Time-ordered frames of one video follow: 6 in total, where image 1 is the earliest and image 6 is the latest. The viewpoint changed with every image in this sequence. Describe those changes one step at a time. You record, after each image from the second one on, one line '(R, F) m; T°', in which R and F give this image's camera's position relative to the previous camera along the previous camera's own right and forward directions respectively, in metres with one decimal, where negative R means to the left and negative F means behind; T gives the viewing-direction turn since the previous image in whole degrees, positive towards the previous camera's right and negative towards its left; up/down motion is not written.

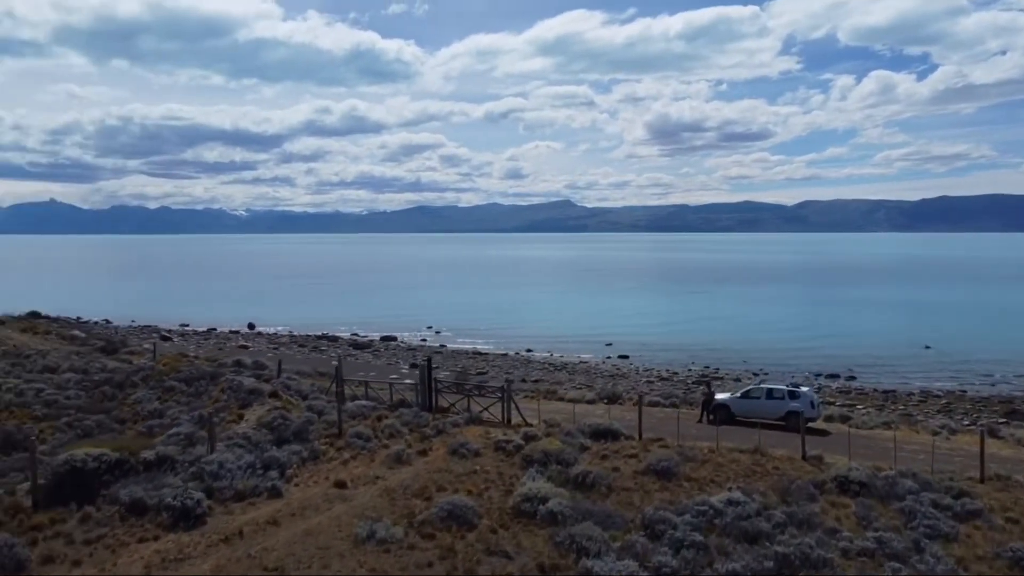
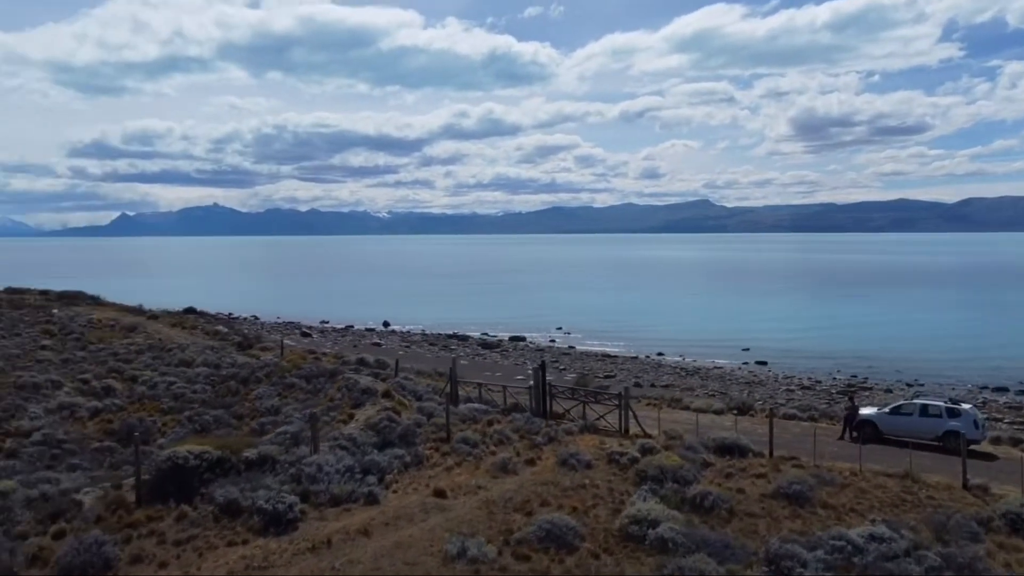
(+0.3, +0.9) m; -9°
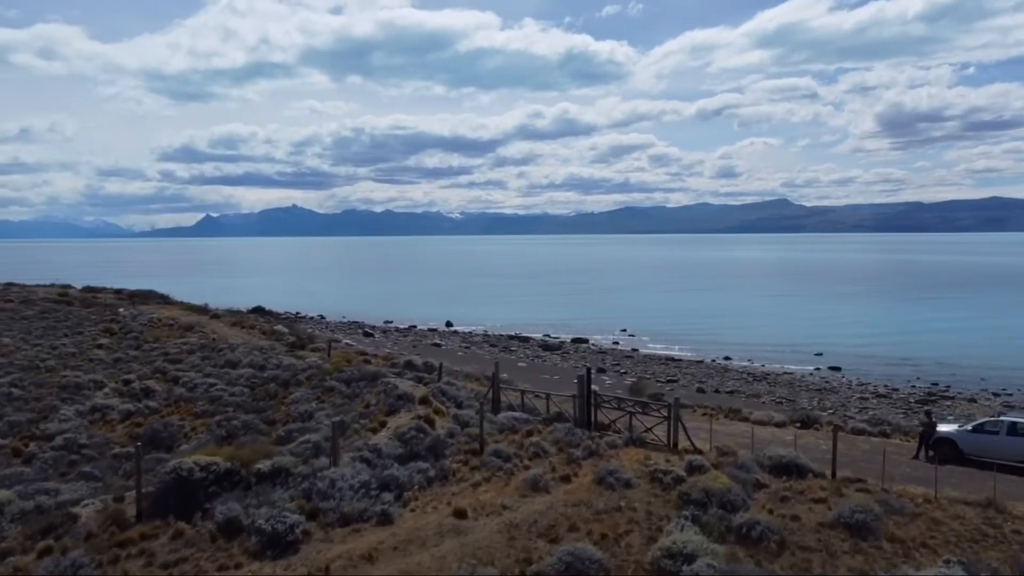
(+0.6, +1.0) m; -5°
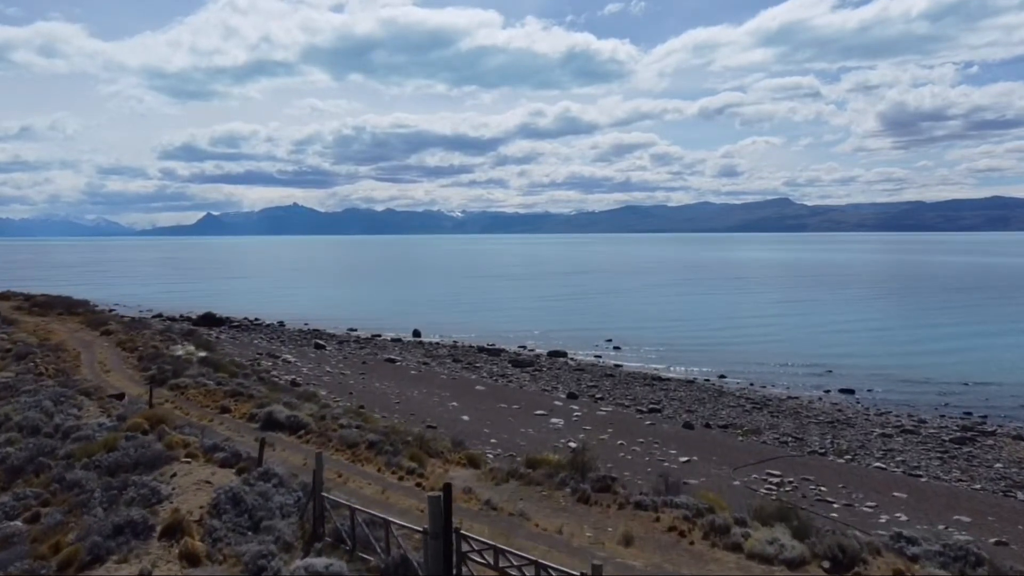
(+2.1, +7.1) m; 0°
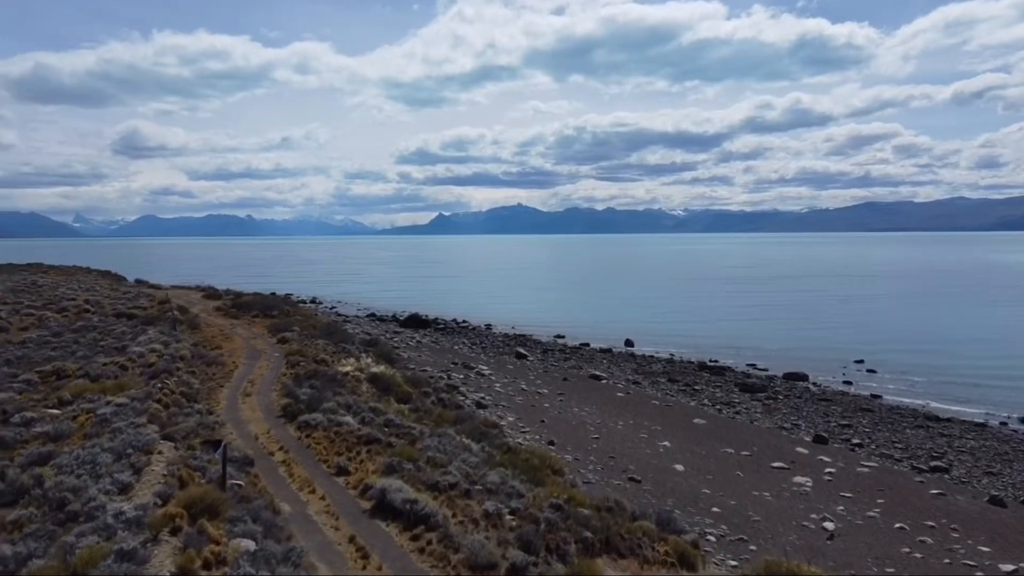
(-0.2, +6.4) m; -15°
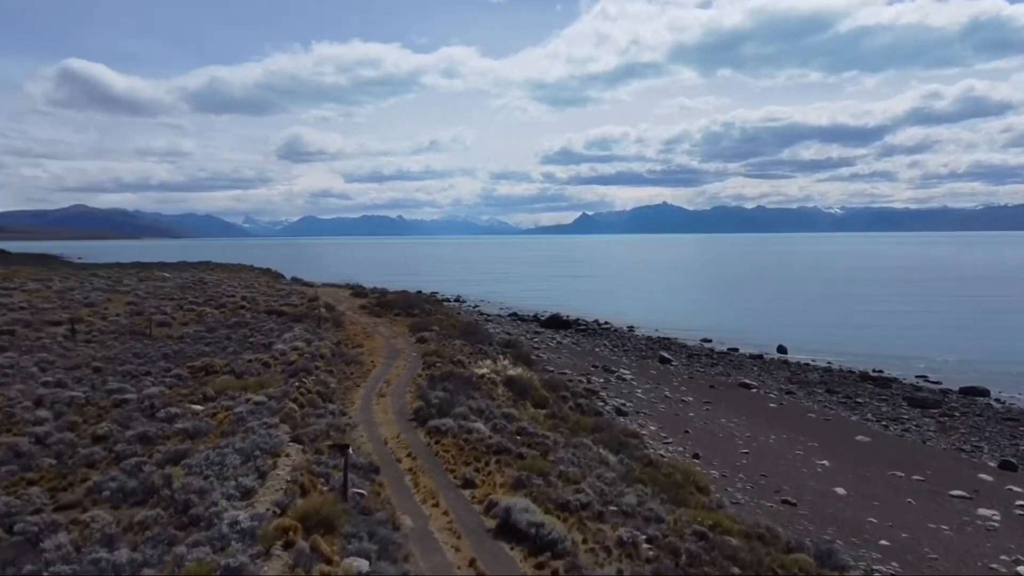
(+0.1, +1.1) m; -10°
